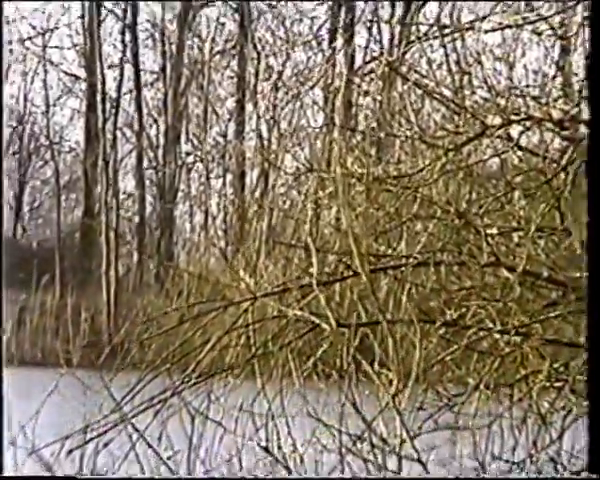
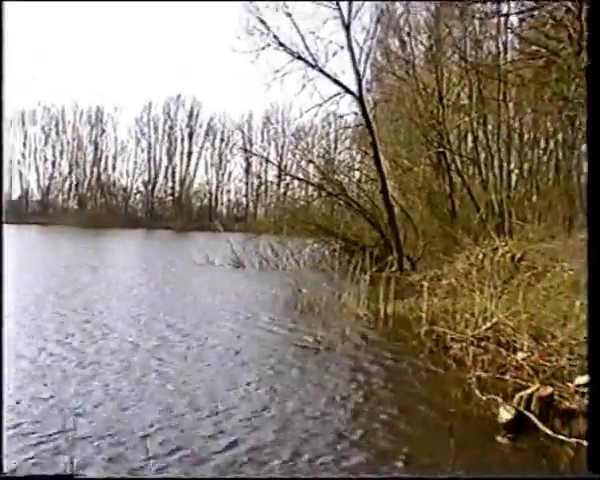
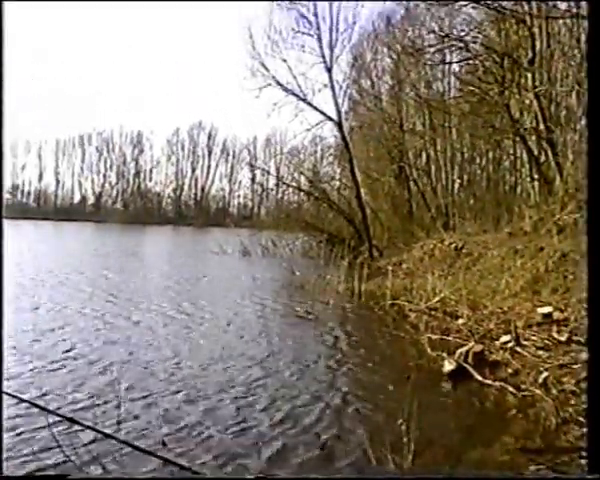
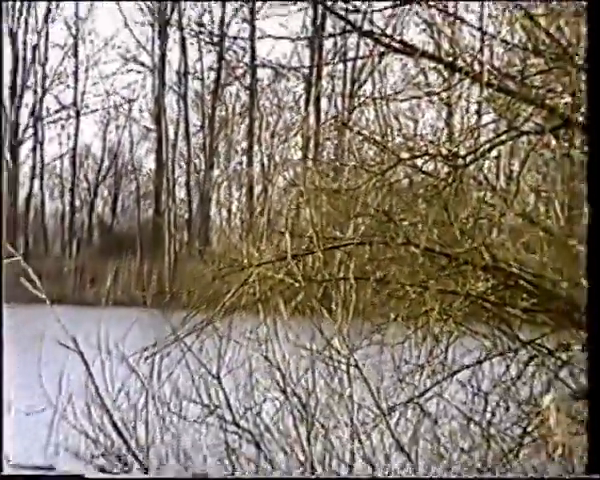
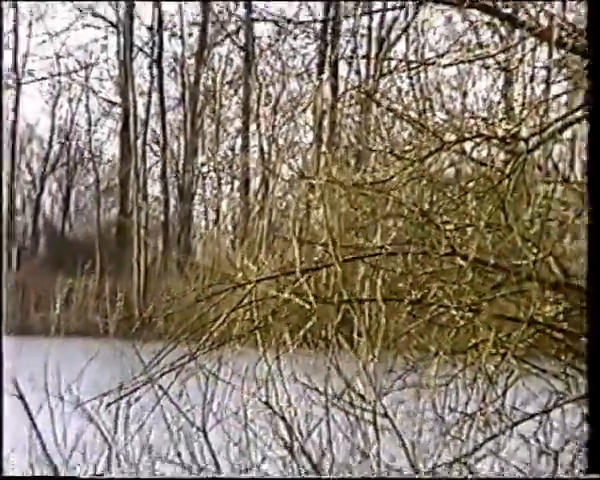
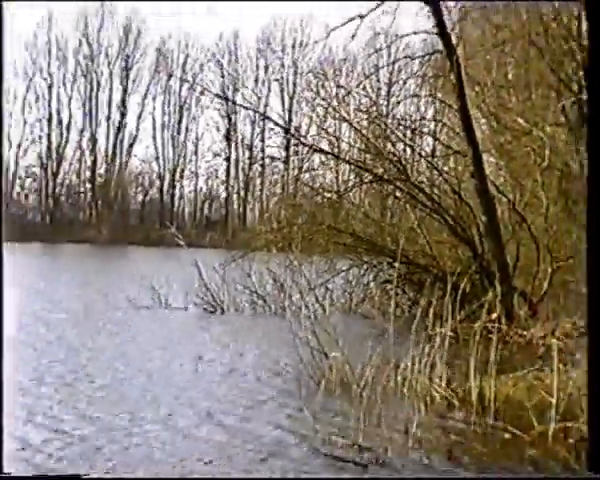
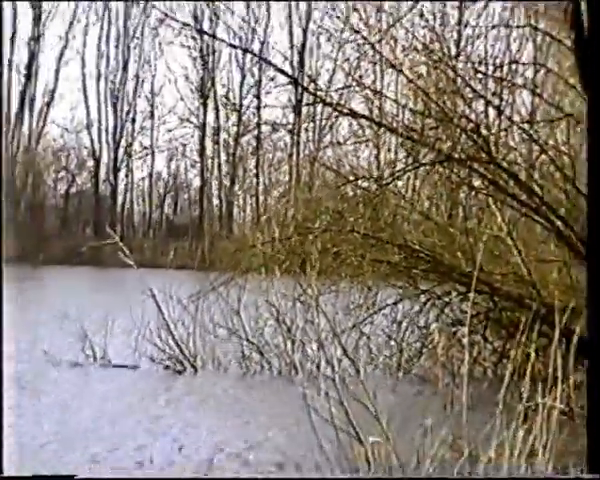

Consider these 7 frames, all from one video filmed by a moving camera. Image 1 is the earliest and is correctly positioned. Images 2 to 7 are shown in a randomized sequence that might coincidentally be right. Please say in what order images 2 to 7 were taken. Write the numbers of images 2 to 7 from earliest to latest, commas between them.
5, 4, 7, 6, 2, 3
